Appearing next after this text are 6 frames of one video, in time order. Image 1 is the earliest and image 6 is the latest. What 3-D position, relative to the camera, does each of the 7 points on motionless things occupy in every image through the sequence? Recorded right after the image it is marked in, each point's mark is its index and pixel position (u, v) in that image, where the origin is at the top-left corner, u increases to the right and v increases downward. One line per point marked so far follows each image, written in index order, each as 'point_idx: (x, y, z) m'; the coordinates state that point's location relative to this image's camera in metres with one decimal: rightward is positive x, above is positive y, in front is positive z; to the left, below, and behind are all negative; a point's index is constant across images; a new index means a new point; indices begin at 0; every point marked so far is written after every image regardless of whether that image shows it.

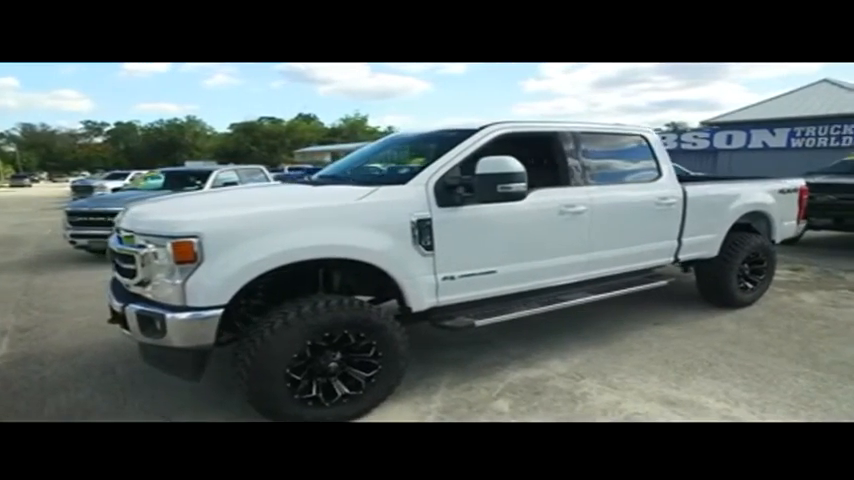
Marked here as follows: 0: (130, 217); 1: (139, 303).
0: (-1.9, +0.2, +3.2) m
1: (-1.6, -0.4, +2.9) m
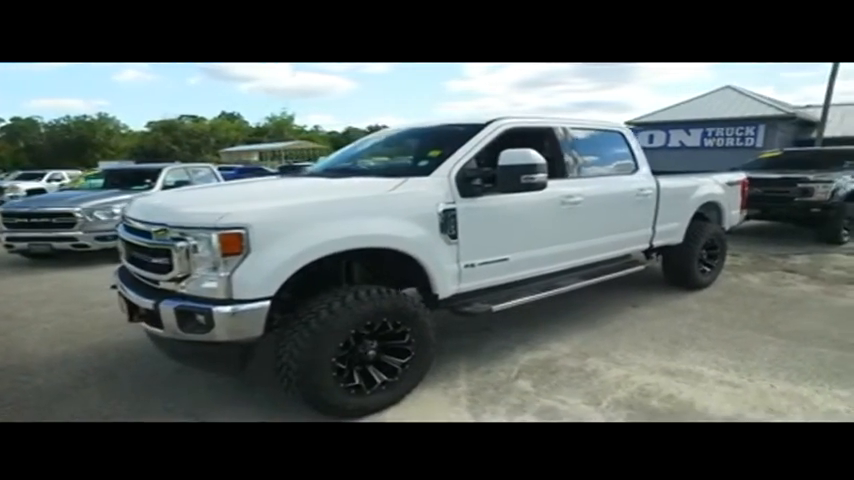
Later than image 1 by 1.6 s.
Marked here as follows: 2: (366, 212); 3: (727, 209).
0: (-1.7, +0.2, +3.1) m
1: (-1.4, -0.3, +2.8) m
2: (-0.4, +0.2, +3.1) m
3: (+3.8, +0.4, +6.3) m
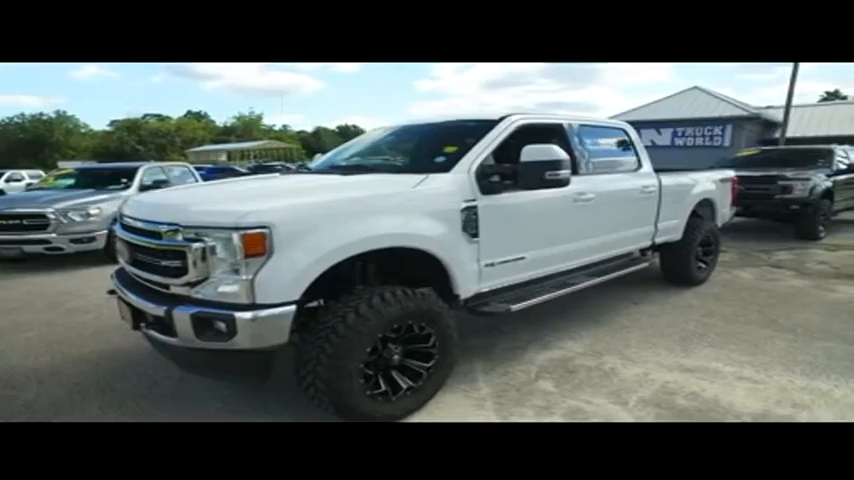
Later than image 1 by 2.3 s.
0: (-1.5, +0.2, +2.9) m
1: (-1.2, -0.3, +2.6) m
2: (-0.2, +0.2, +2.9) m
3: (+3.7, +0.4, +6.4) m
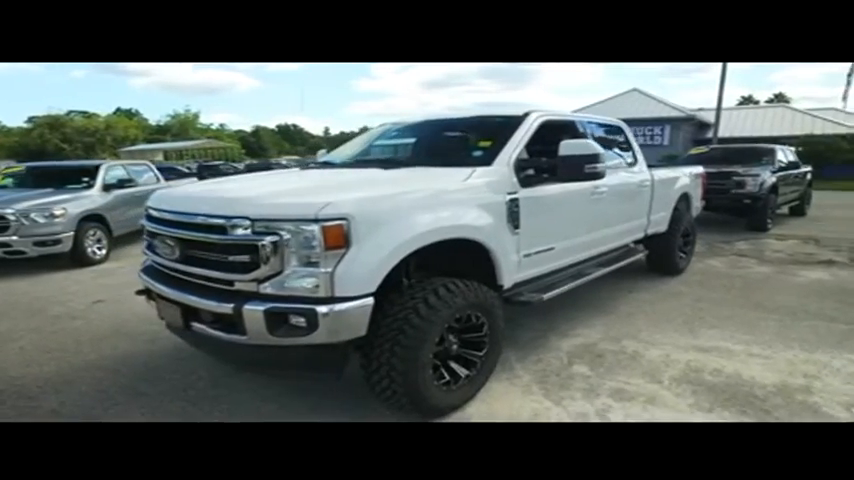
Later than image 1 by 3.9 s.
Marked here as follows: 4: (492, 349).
0: (-1.2, +0.2, +2.8) m
1: (-0.8, -0.3, +2.5) m
2: (+0.1, +0.2, +3.0) m
3: (+3.6, +0.5, +6.8) m
4: (+0.4, -0.7, +3.2) m
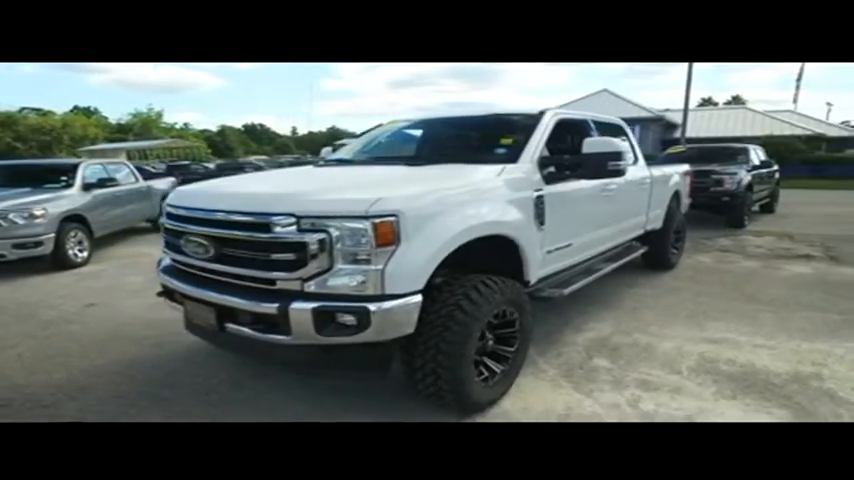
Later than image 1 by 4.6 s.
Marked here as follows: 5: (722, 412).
0: (-1.0, +0.2, +2.7) m
1: (-0.6, -0.3, +2.5) m
2: (+0.3, +0.2, +3.0) m
3: (+3.6, +0.6, +7.1) m
4: (+0.6, -0.7, +3.2) m
5: (+1.7, -1.0, +3.0) m
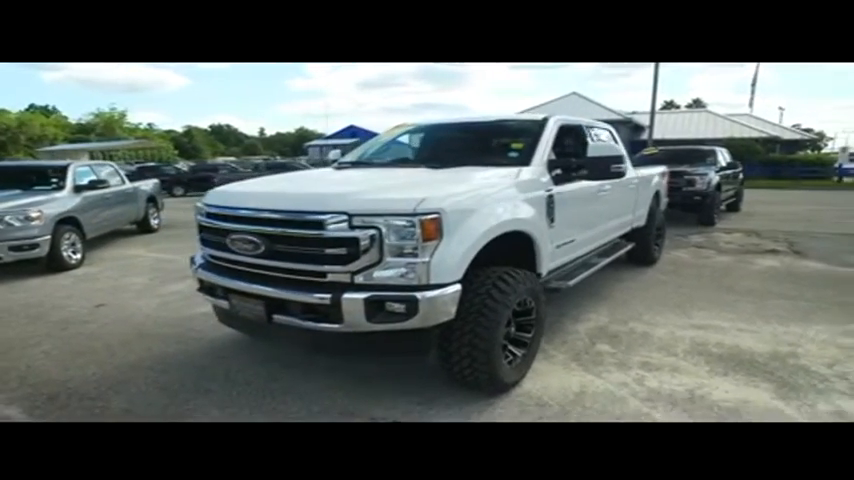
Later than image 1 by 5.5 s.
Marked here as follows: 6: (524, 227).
0: (-0.8, +0.2, +2.9) m
1: (-0.4, -0.3, +2.7) m
2: (+0.5, +0.3, +3.3) m
3: (+3.5, +0.6, +7.5) m
4: (+0.8, -0.6, +3.5) m
5: (+1.9, -1.0, +3.3) m
6: (+0.6, +0.1, +3.4) m
